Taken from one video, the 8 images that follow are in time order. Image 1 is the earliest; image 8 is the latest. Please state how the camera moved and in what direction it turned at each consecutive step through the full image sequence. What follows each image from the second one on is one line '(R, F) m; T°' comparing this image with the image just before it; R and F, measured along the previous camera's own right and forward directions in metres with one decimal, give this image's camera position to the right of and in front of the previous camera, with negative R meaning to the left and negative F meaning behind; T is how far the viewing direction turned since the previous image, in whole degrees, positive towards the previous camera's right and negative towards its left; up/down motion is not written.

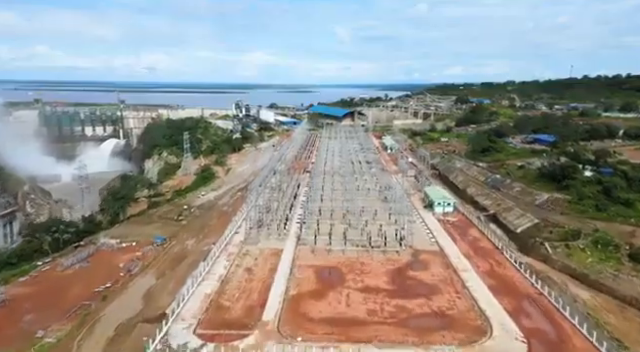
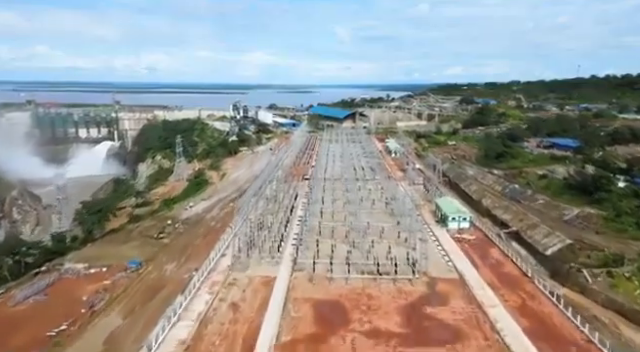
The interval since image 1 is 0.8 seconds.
(0.0, +2.1) m; 0°
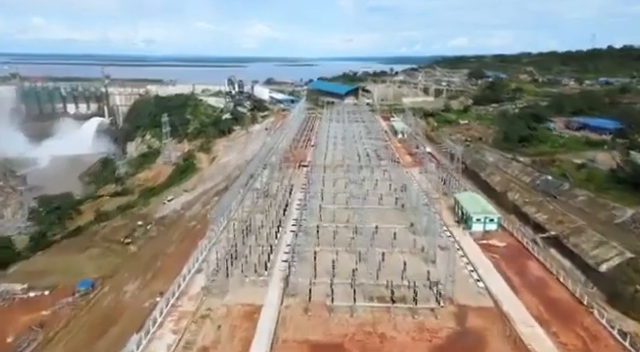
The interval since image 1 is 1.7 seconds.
(+0.1, +2.9) m; 0°
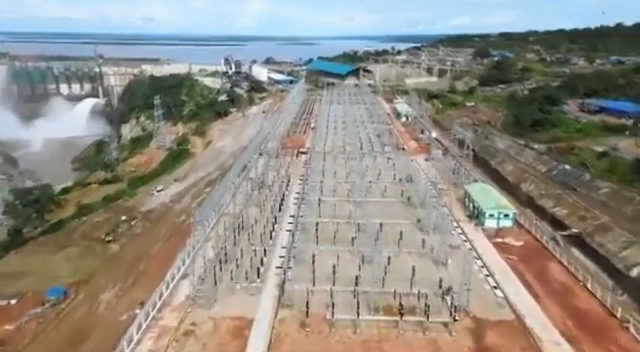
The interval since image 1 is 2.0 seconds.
(0.0, +1.2) m; 0°
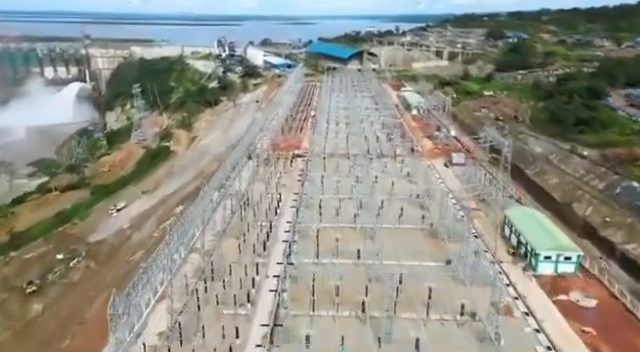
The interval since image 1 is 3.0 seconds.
(+0.1, +3.3) m; 0°
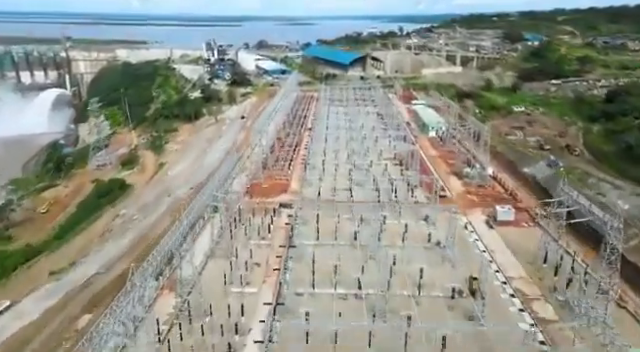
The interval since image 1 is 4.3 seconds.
(+0.2, +4.9) m; 0°
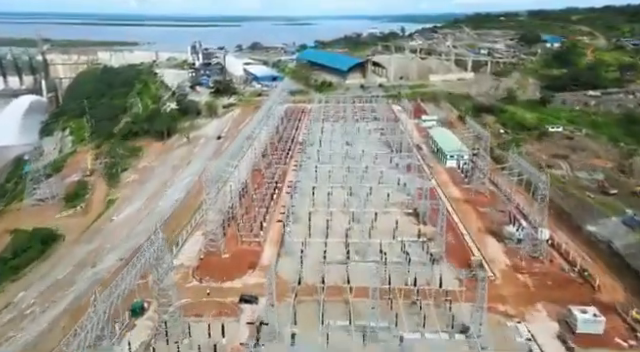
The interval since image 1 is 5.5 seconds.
(+0.3, +4.4) m; 0°
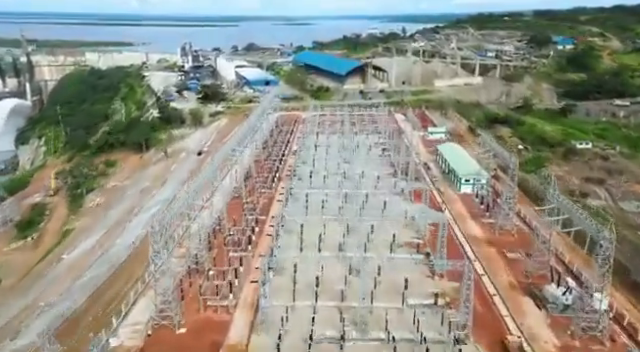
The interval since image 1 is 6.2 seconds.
(+0.2, +2.5) m; 0°
